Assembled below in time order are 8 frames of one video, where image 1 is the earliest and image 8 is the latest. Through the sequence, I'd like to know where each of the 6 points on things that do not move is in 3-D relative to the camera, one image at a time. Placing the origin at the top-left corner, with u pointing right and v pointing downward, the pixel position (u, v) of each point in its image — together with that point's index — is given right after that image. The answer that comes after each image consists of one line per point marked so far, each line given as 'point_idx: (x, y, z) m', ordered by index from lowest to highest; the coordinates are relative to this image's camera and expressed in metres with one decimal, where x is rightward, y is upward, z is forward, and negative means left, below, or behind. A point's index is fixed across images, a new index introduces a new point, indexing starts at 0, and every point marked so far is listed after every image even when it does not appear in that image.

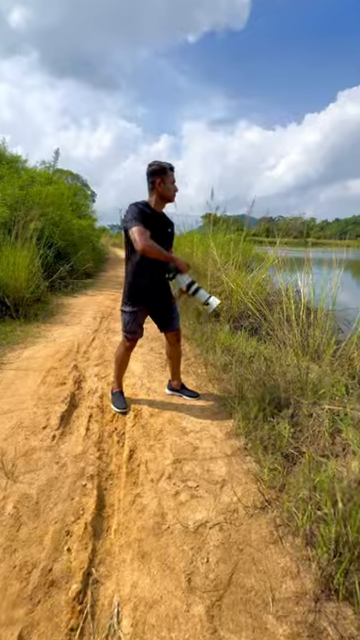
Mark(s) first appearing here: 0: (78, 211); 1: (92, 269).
0: (-3.7, +3.9, +11.7) m
1: (-2.6, +1.5, +9.5) m
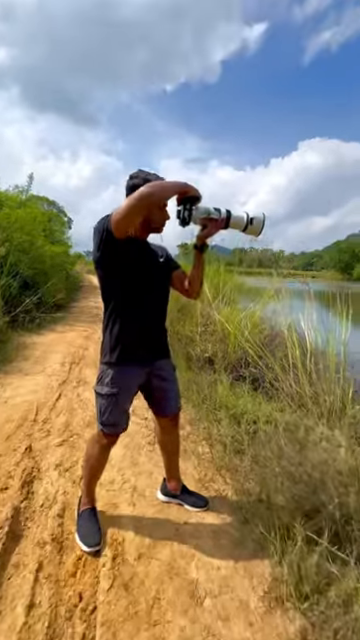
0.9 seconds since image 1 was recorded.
0: (-4.3, +2.8, +11.0) m
1: (-3.1, +0.5, +8.7) m
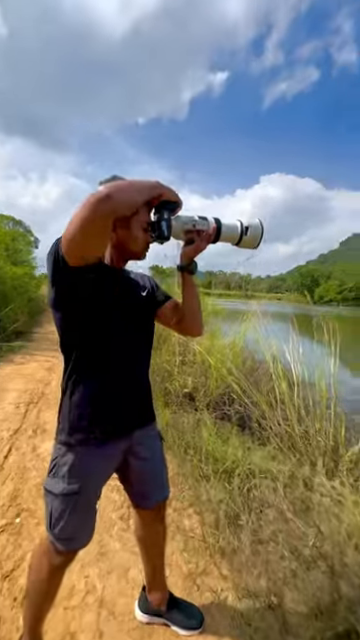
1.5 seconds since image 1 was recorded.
0: (-5.2, +2.0, +10.3) m
1: (-3.8, -0.2, +8.0) m
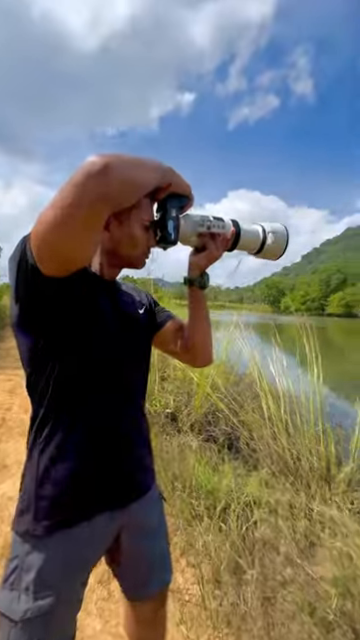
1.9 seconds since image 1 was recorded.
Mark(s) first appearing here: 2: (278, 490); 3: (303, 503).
0: (-6.0, +1.6, +9.5) m
1: (-4.4, -0.5, +7.3) m
2: (+0.8, -1.4, +2.6) m
3: (+1.0, -1.5, +2.6) m
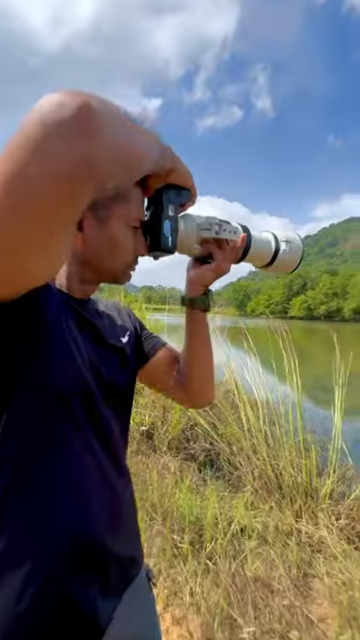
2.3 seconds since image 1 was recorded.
0: (-6.8, +1.4, +8.7) m
1: (-5.0, -0.6, +6.6) m
2: (+0.6, -1.5, +2.5) m
3: (+0.8, -1.5, +2.4) m
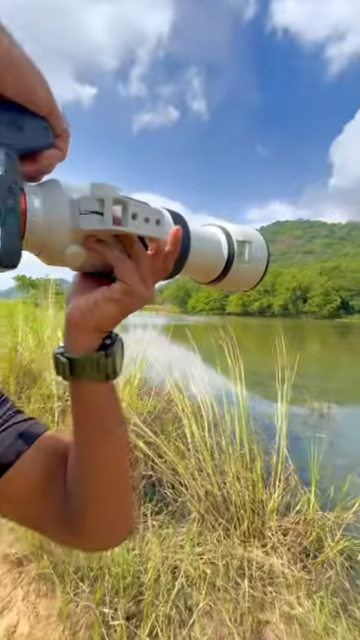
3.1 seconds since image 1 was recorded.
0: (-8.3, +1.2, +7.0) m
1: (-6.0, -0.8, +5.3) m
2: (+0.2, -1.5, +2.2) m
3: (+0.4, -1.6, +2.2) m
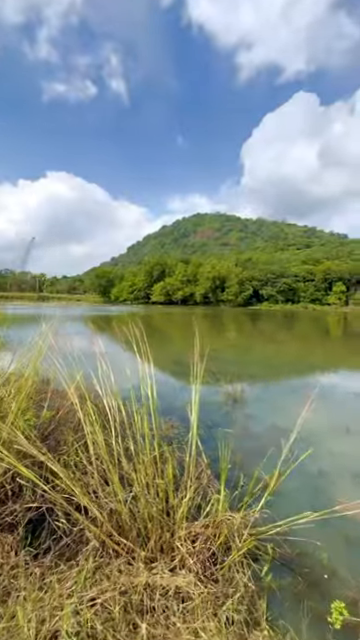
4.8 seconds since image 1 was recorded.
0: (-9.9, +1.1, +4.4) m
1: (-7.2, -0.9, +3.4) m
2: (-0.4, -1.5, +1.9) m
3: (-0.2, -1.6, +1.9) m
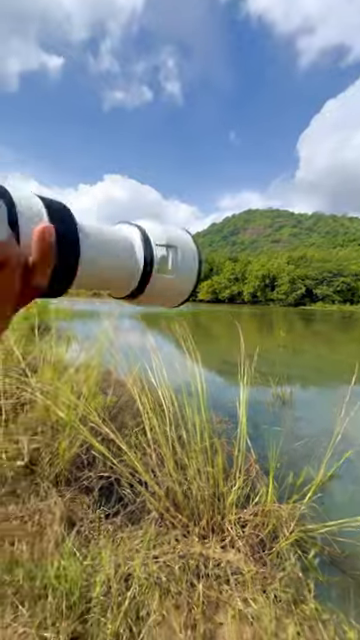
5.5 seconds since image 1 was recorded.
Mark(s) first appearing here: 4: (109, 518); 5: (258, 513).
0: (-9.0, +1.4, +6.1) m
1: (-6.6, -0.6, +4.6) m
2: (-0.1, -1.5, +2.2) m
3: (+0.1, -1.6, +2.1) m
4: (-0.5, -1.4, +2.4) m
5: (+0.7, -1.7, +2.8) m
